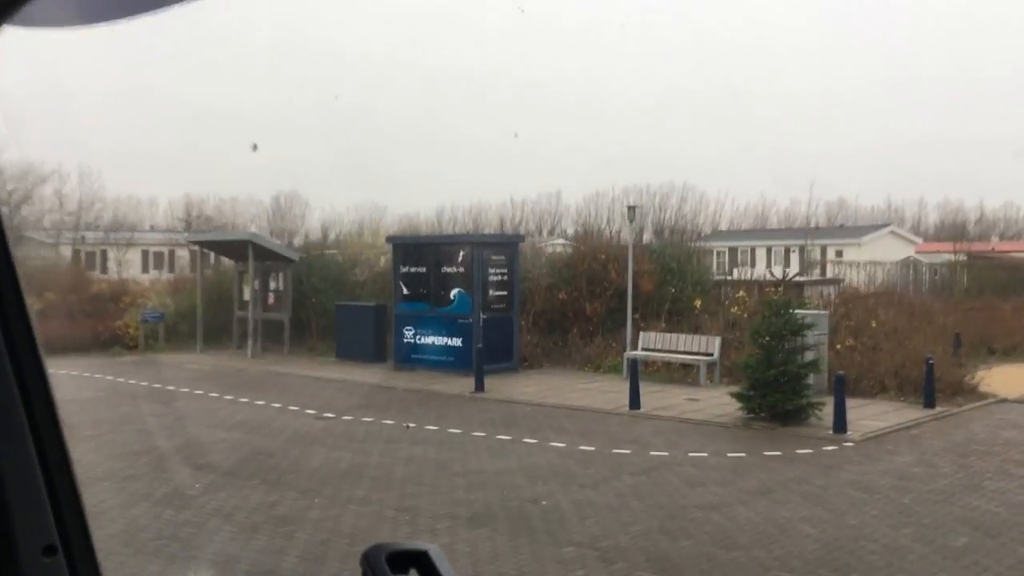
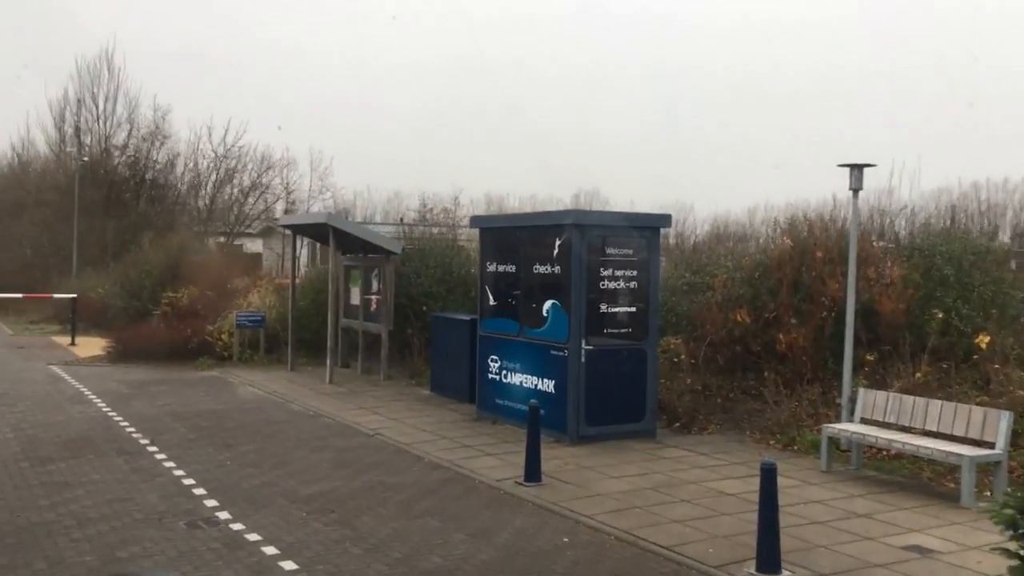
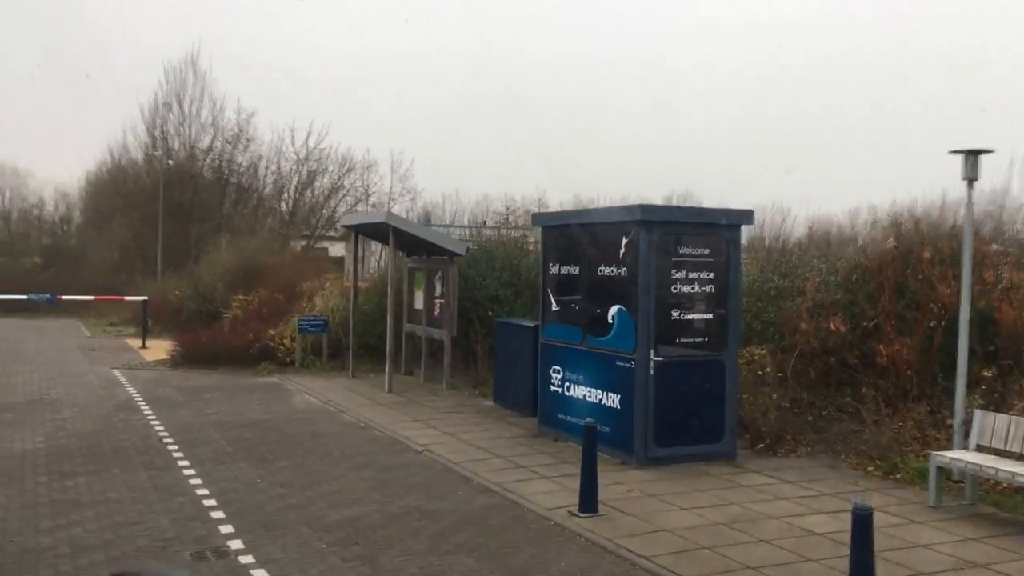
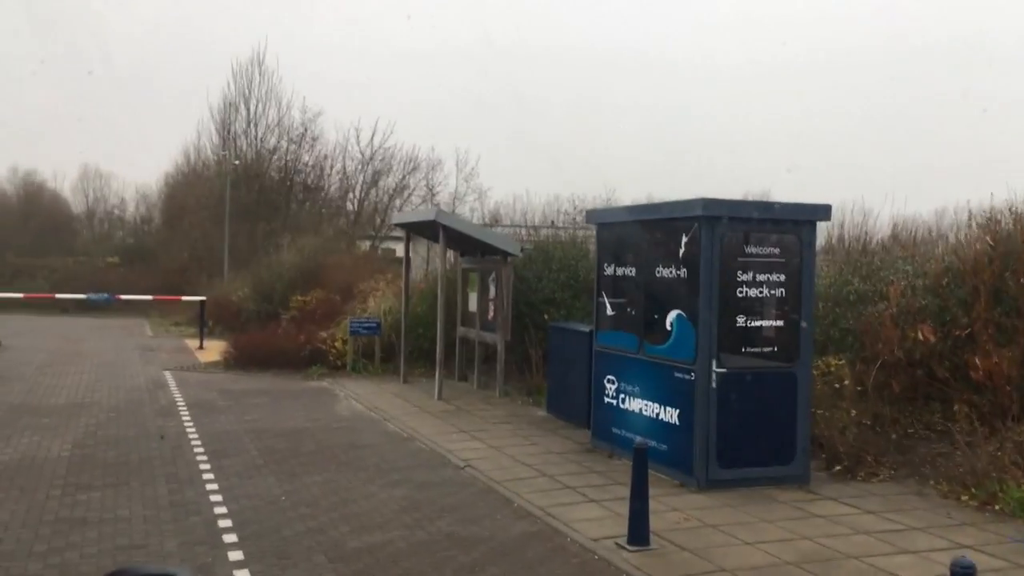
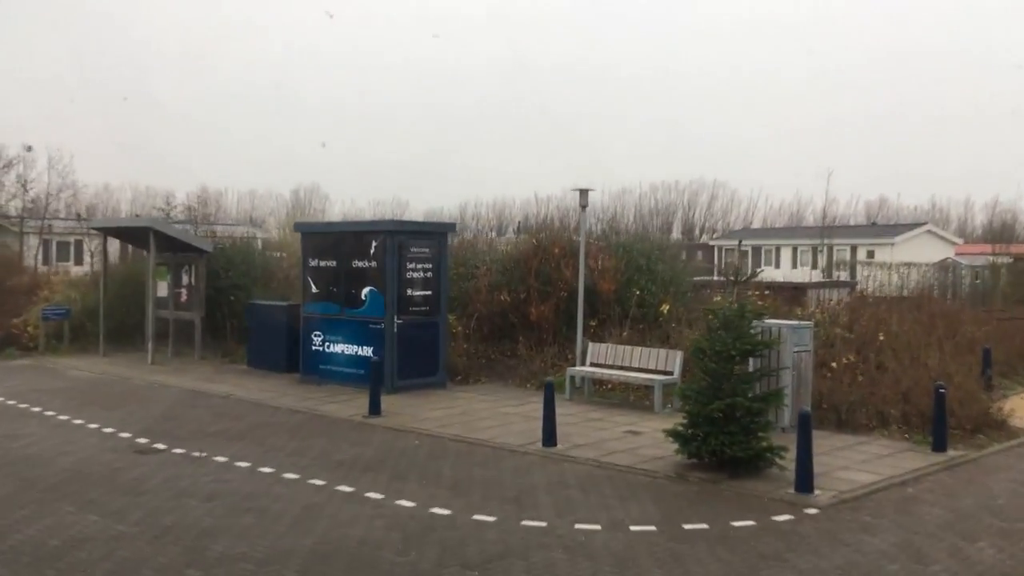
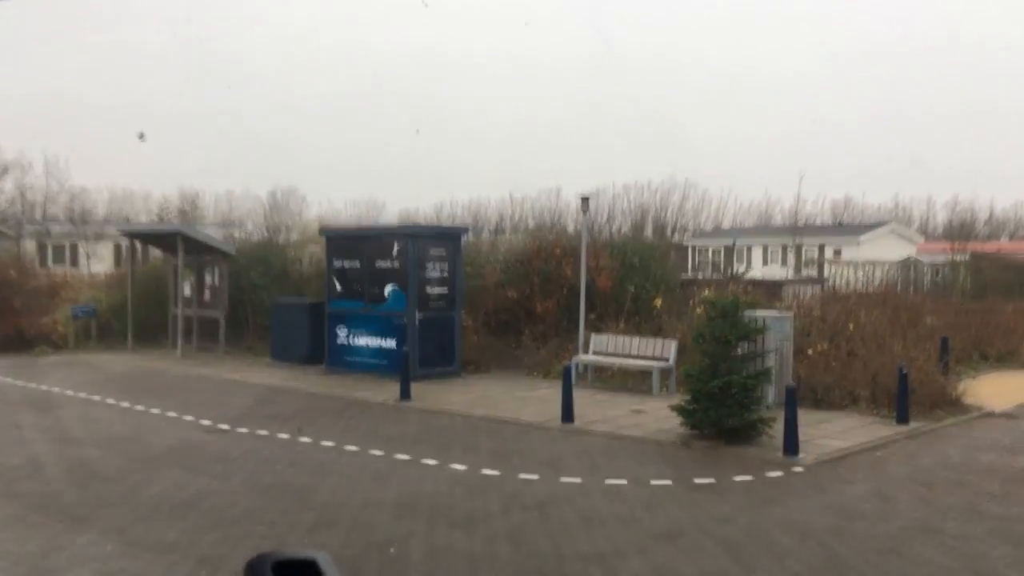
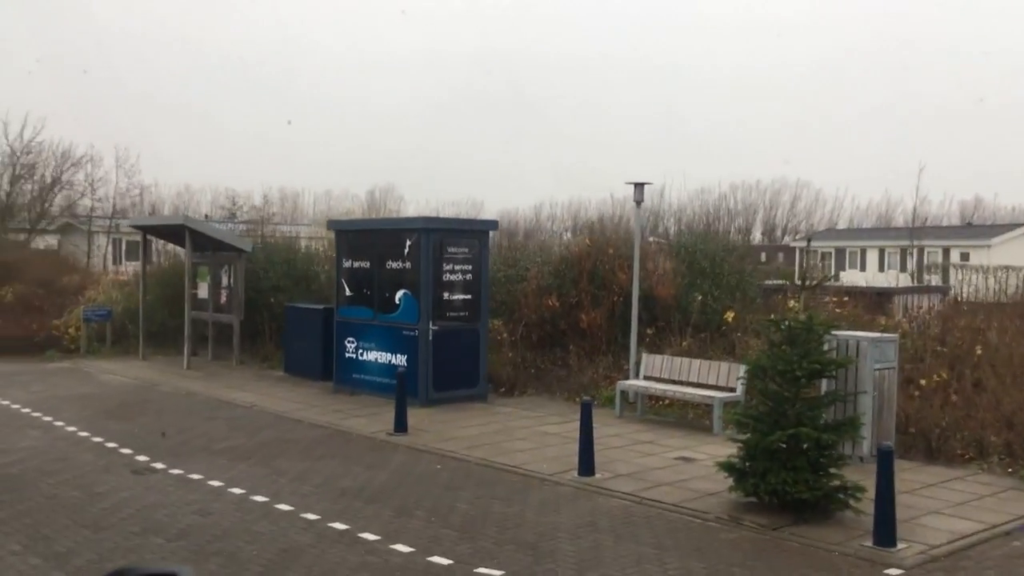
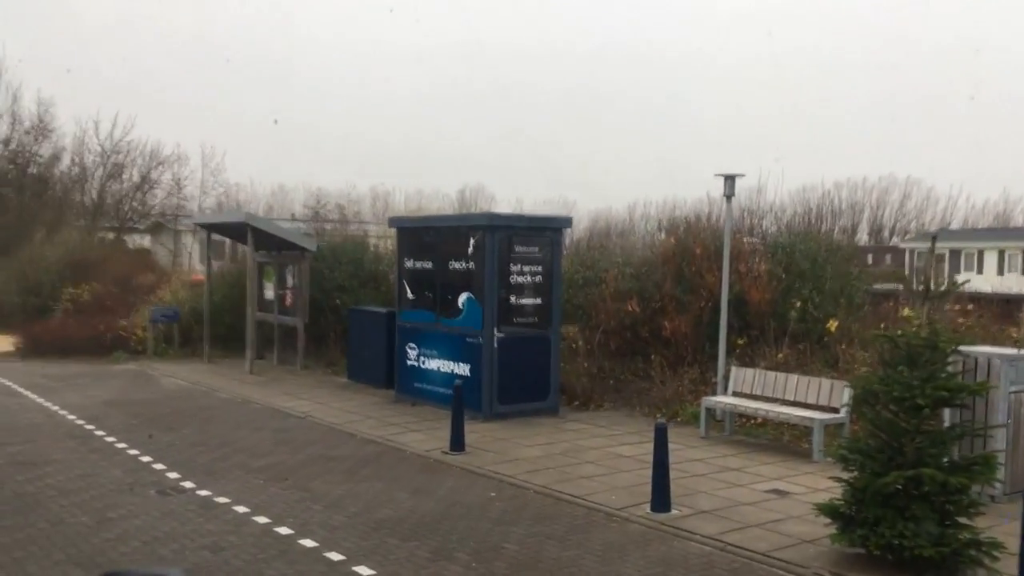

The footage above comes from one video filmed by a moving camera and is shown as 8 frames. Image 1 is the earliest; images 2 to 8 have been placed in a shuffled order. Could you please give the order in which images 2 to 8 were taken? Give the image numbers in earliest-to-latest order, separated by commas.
6, 5, 7, 8, 2, 3, 4
